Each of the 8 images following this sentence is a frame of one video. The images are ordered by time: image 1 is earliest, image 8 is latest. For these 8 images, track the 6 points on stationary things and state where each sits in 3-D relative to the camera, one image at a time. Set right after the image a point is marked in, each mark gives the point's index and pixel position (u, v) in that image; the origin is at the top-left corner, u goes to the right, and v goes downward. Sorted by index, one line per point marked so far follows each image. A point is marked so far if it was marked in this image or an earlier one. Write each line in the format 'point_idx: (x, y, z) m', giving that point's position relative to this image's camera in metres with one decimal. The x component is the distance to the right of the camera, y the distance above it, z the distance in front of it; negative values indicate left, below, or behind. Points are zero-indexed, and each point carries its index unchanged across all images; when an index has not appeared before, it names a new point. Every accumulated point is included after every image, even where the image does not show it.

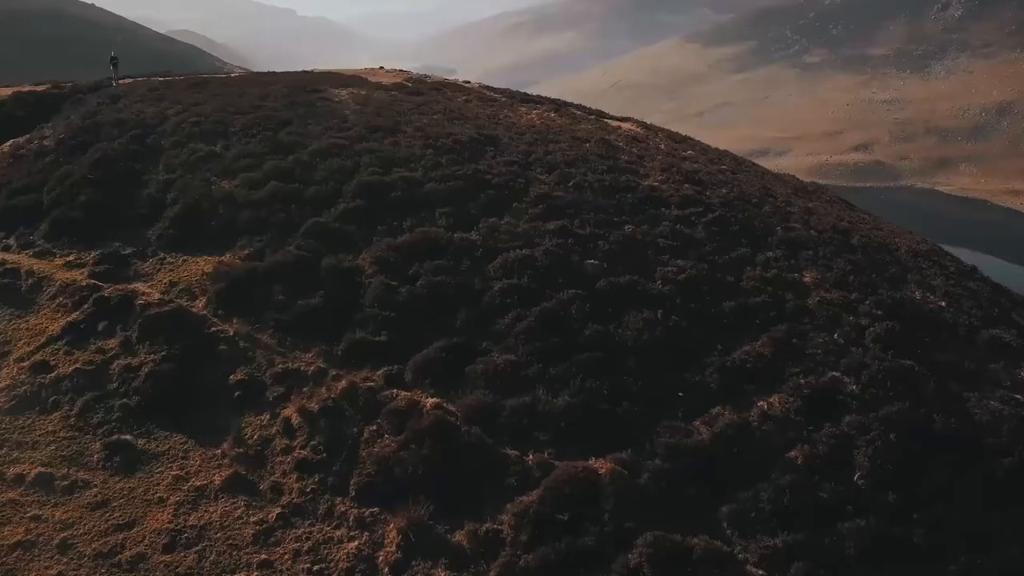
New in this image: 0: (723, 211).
0: (+3.2, +1.2, +12.2) m
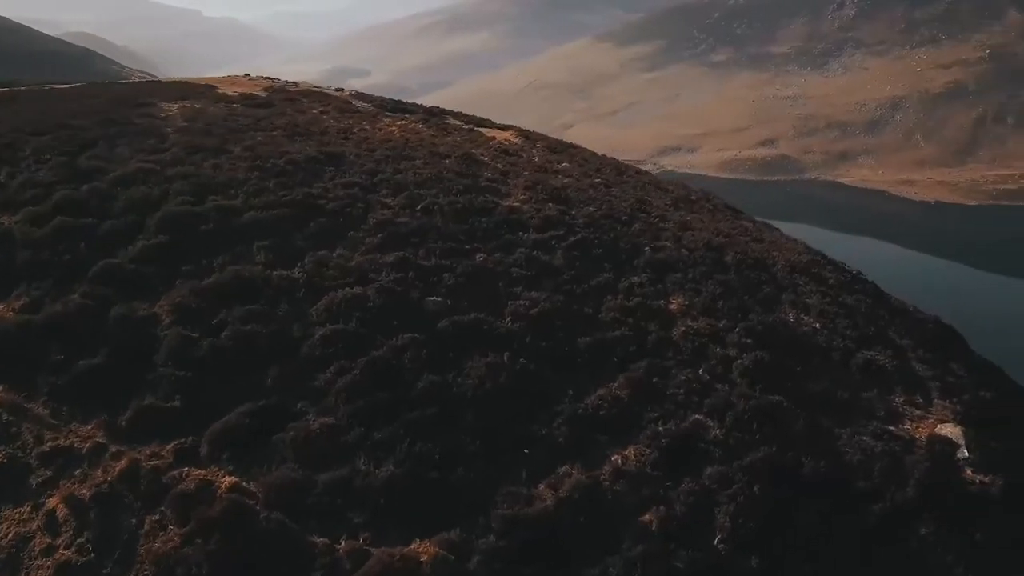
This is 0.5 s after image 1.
0: (+1.0, +0.8, +11.3) m
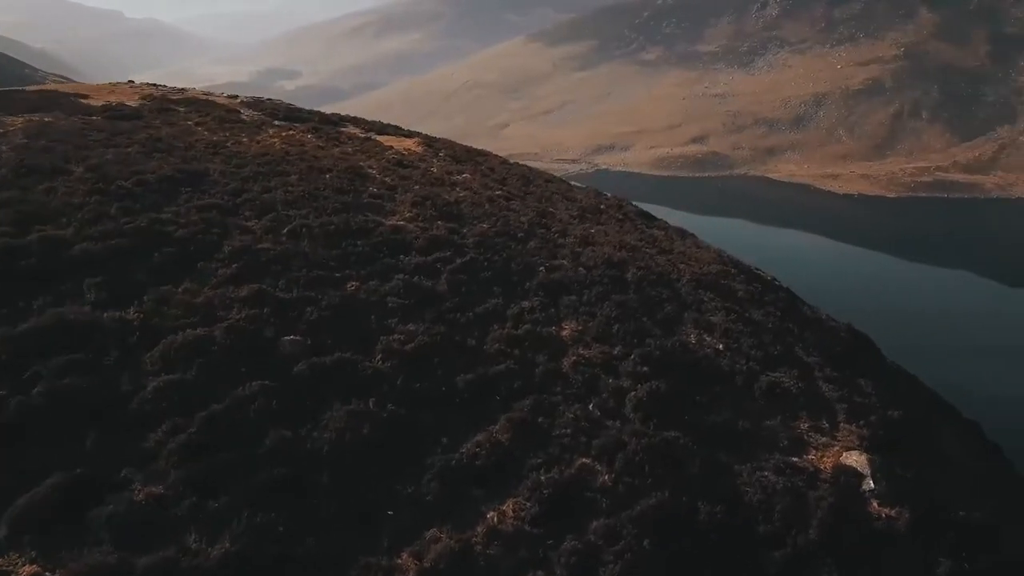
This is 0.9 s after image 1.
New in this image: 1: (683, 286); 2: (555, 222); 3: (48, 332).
0: (-0.5, +0.5, +10.4) m
1: (+2.5, 0.0, +11.5) m
2: (+0.7, +1.1, +12.8) m
3: (-4.5, -0.4, +7.6) m
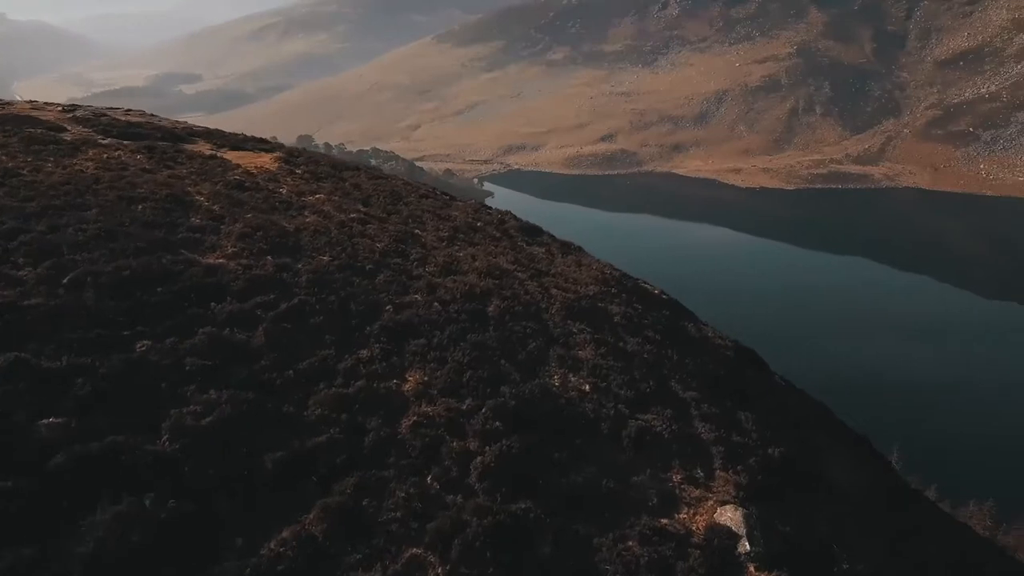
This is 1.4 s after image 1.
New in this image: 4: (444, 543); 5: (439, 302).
0: (-2.3, -0.1, +9.1) m
1: (+0.5, -0.4, +10.5) m
2: (-1.4, +0.6, +11.6) m
3: (-6.0, -1.1, +5.9) m
4: (-0.6, -2.1, +6.4) m
5: (-1.0, -0.1, +10.0) m
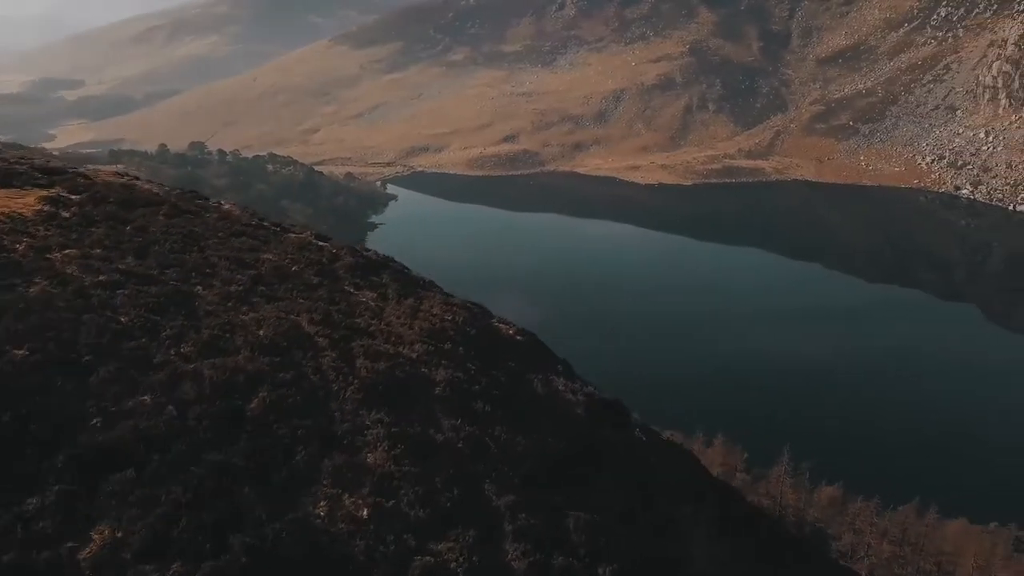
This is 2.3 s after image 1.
0: (-4.5, -1.0, +6.7) m
1: (-1.8, -1.2, +8.4) m
2: (-4.0, -0.4, +9.3) m
3: (-7.7, -2.2, +3.1) m
4: (-2.4, -3.0, +4.2) m
5: (-3.3, -1.0, +7.7) m
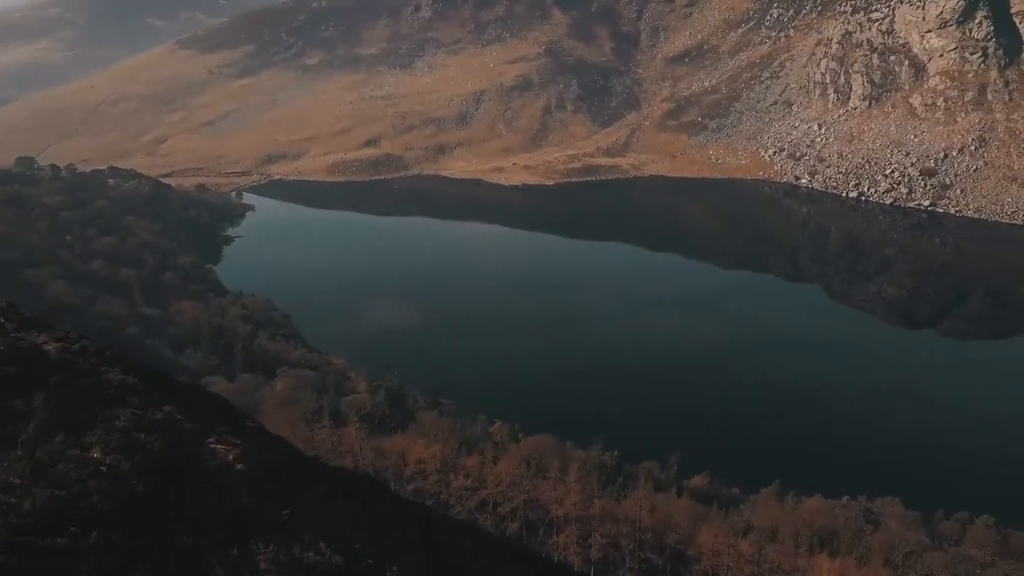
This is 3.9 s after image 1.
0: (-7.1, -2.8, +2.3) m
1: (-4.7, -2.8, +4.4) m
2: (-7.0, -2.1, +4.9) m
3: (-9.6, -4.1, -1.8) m
4: (-4.5, -4.6, +0.2) m
5: (-6.0, -2.7, +3.5) m
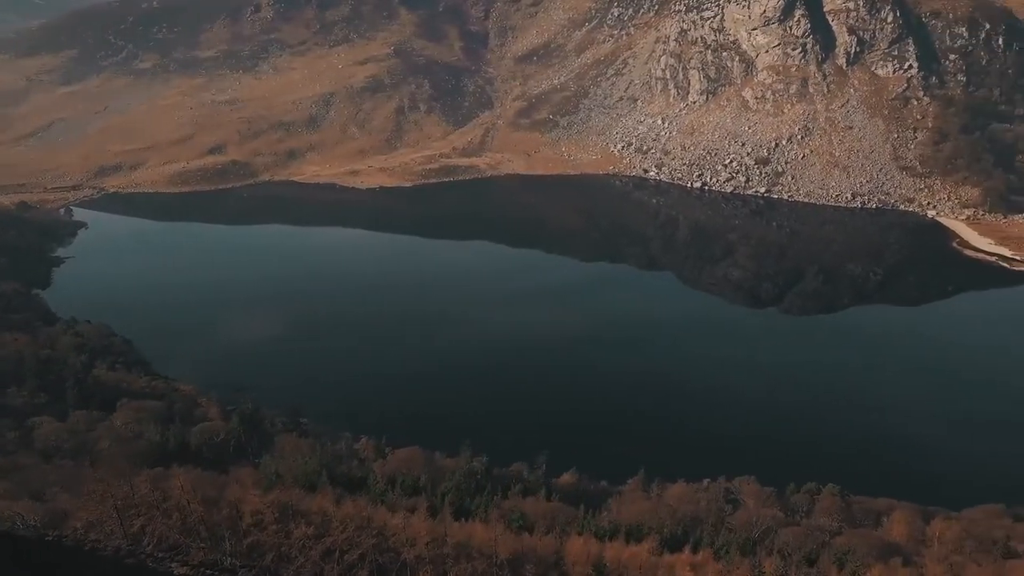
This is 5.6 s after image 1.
0: (-8.4, -4.5, -2.0) m
1: (-6.4, -4.4, +0.6) m
2: (-8.8, -3.8, +0.7) m
3: (-10.1, -6.0, -6.4) m
4: (-5.3, -6.1, -3.6) m
5: (-7.6, -4.3, -0.6) m
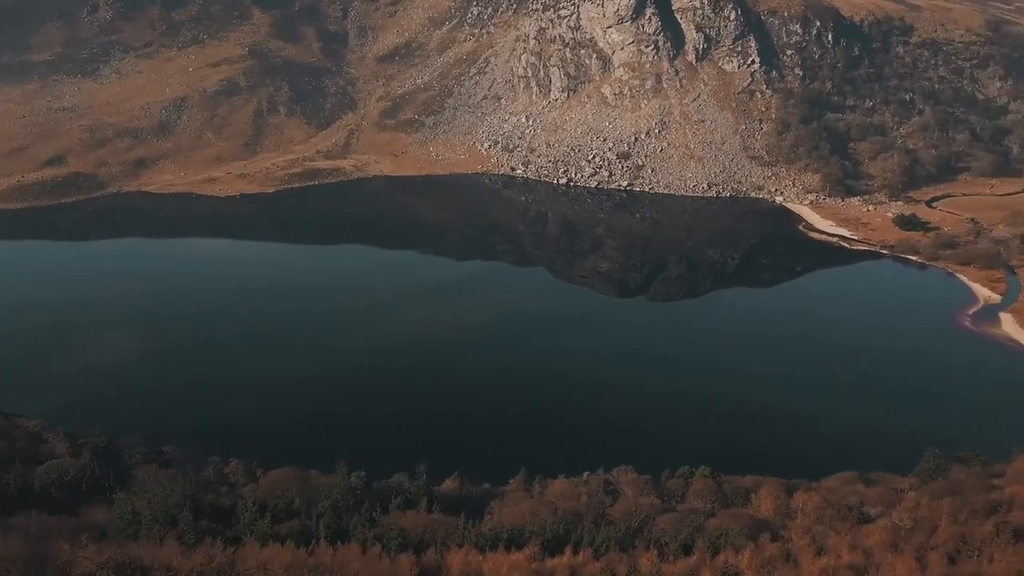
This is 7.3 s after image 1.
0: (-8.6, -5.7, -5.2) m
1: (-7.0, -5.6, -2.4) m
2: (-9.4, -5.1, -2.7) m
3: (-9.5, -7.3, -9.8) m
4: (-5.2, -7.2, -6.3) m
5: (-8.0, -5.6, -3.7) m
